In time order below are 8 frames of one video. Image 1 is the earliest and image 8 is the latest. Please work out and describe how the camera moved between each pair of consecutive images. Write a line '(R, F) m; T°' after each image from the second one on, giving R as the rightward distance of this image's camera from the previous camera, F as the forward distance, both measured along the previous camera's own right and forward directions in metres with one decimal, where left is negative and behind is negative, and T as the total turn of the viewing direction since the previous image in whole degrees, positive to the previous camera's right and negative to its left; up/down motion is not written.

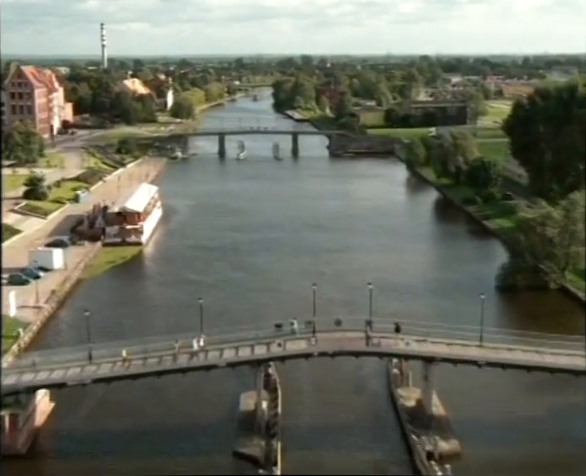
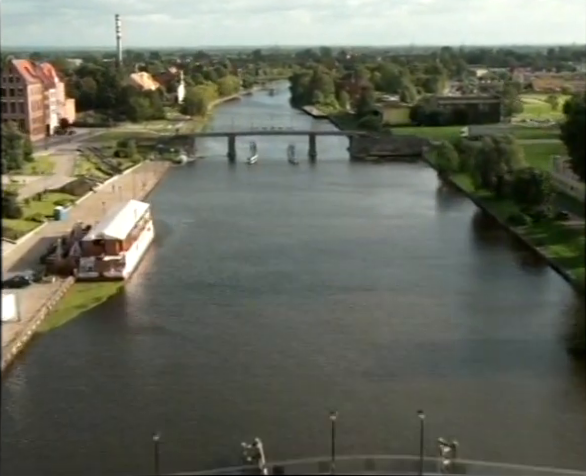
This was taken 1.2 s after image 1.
(0.0, +1.0) m; -1°
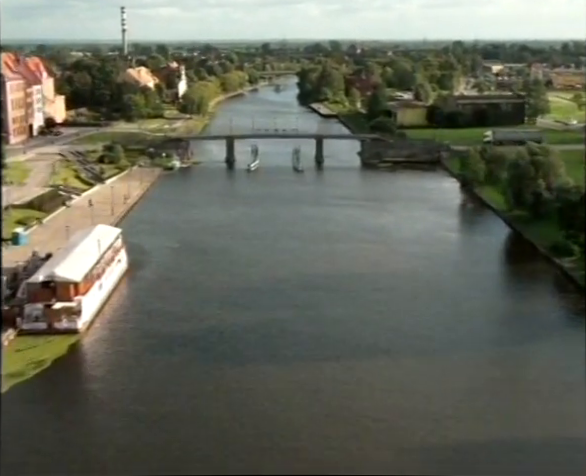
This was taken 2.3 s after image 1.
(0.0, +0.9) m; -1°
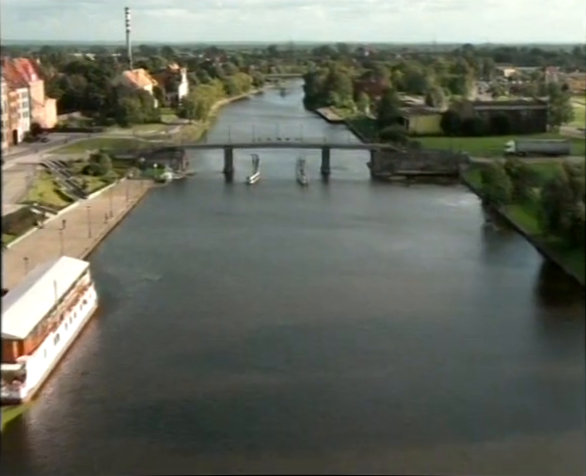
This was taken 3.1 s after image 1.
(0.0, +0.7) m; 0°
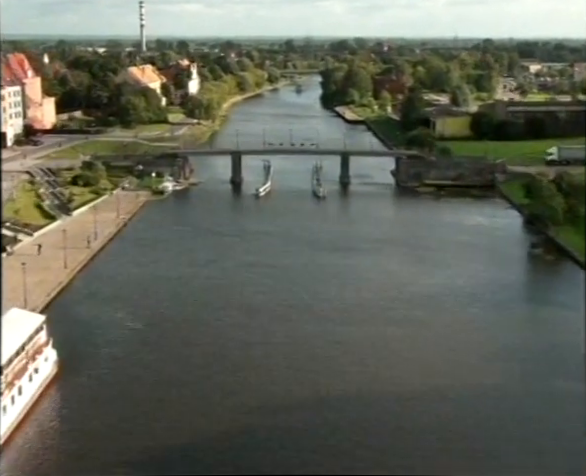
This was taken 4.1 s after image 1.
(0.0, +0.9) m; -1°
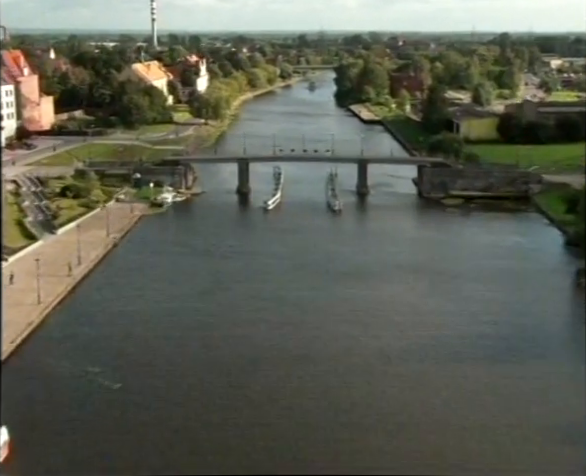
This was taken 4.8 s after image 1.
(0.0, +0.7) m; -1°
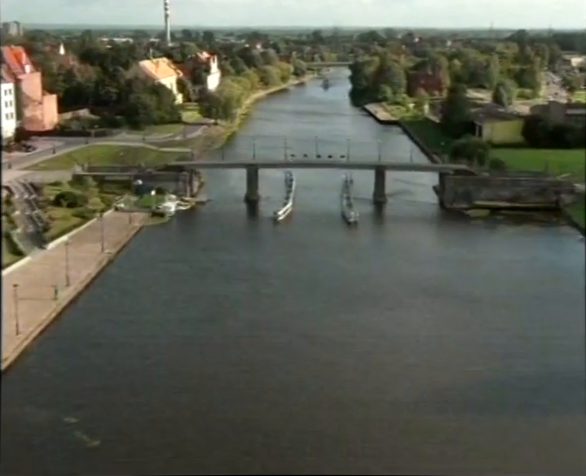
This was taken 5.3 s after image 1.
(0.0, +0.4) m; -1°
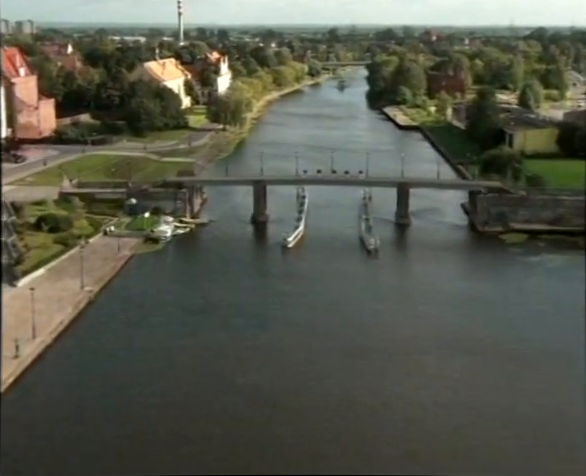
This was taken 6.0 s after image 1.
(0.0, +0.7) m; -1°
